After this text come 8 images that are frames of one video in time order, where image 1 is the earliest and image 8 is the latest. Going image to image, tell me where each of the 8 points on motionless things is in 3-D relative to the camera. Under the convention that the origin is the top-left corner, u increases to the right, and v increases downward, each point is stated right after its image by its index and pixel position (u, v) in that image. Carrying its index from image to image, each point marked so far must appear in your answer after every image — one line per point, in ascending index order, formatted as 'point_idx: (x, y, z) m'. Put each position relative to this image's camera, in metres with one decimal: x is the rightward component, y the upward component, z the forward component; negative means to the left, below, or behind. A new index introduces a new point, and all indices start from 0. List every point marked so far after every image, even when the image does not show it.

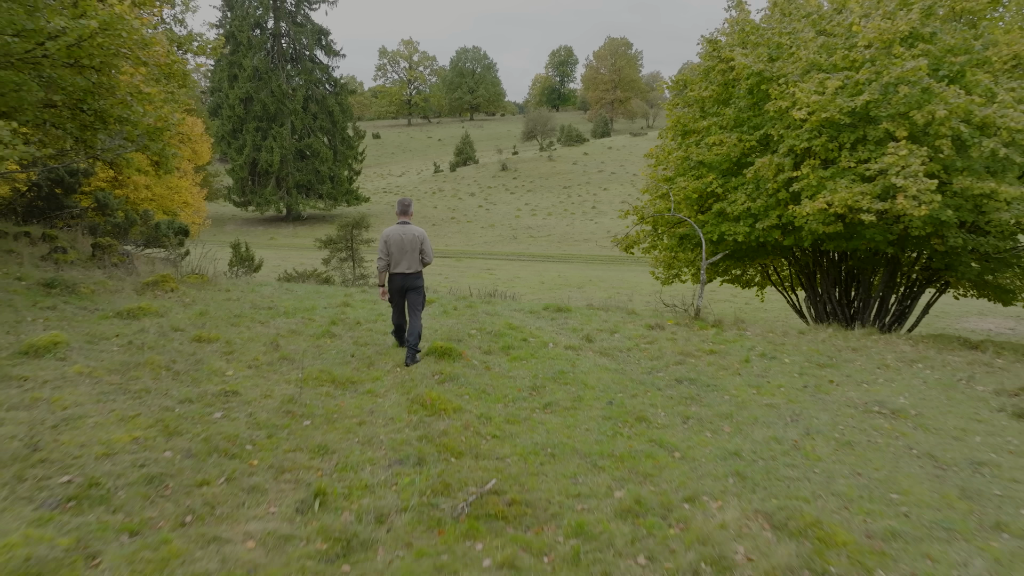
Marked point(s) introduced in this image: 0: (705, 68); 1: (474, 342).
0: (+3.4, +3.8, +12.4) m
1: (-0.4, -0.5, +7.1) m
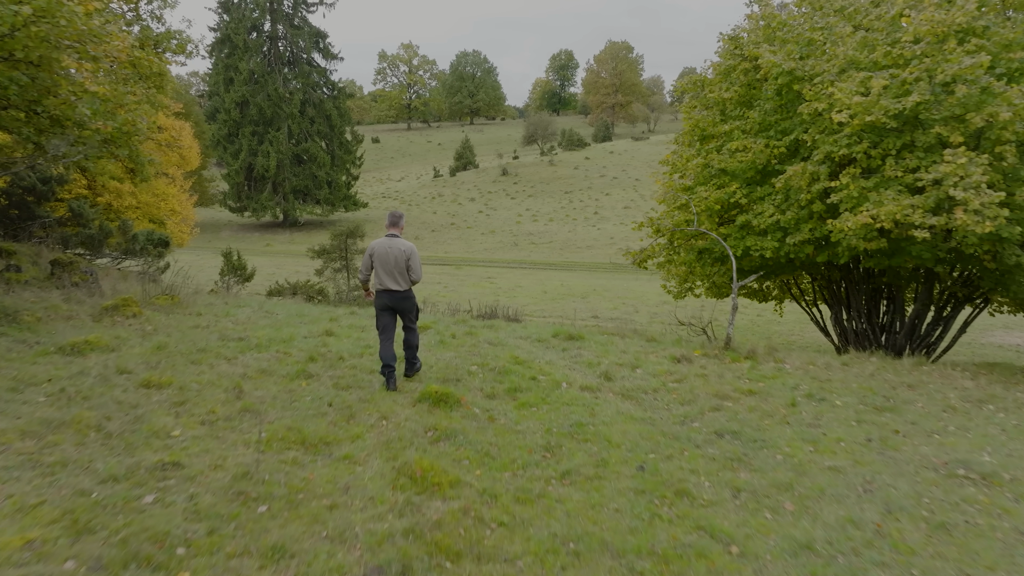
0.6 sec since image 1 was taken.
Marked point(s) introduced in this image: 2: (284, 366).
0: (+3.5, +3.5, +11.5) m
1: (-0.3, -0.8, +6.1) m
2: (-2.0, -0.7, +6.1) m
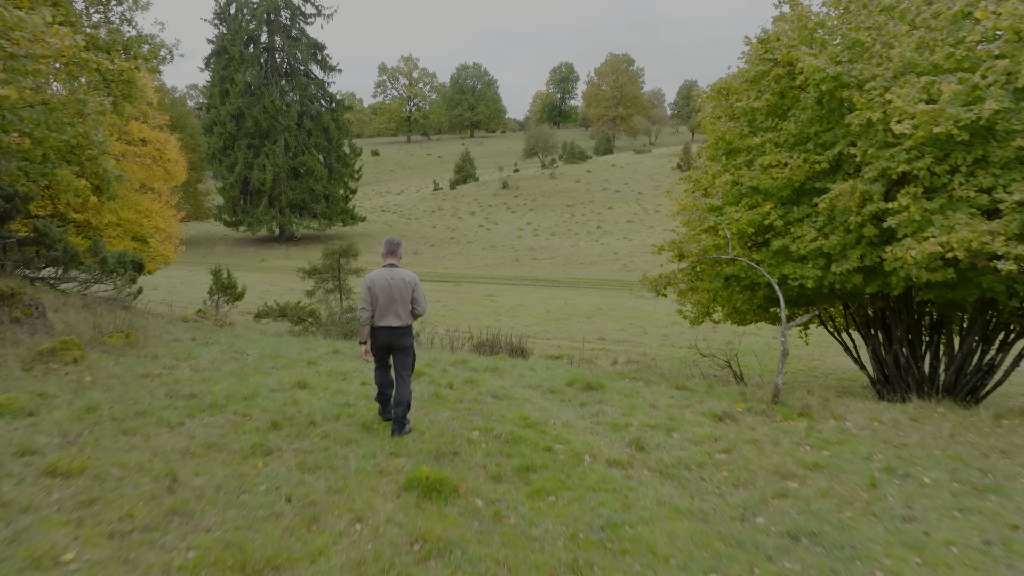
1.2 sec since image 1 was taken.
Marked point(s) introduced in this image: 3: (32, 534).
0: (+3.5, +3.1, +10.3) m
1: (-0.2, -1.2, +4.9) m
2: (-1.9, -1.0, +4.9) m
3: (-2.3, -1.2, +3.4) m
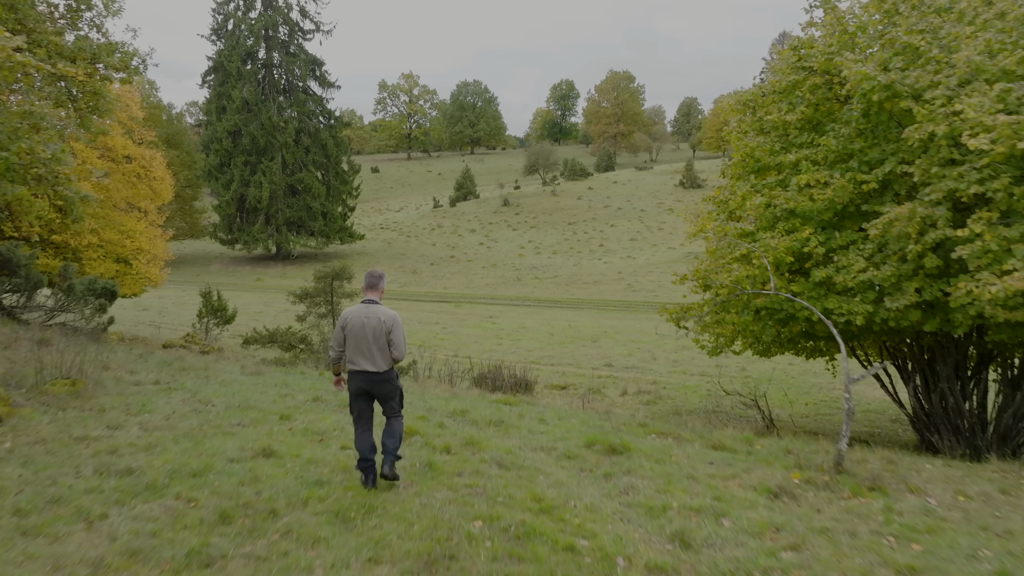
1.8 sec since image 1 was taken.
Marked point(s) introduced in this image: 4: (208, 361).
0: (+3.6, +2.7, +9.3) m
1: (-0.2, -1.5, +3.8) m
2: (-1.8, -1.3, +3.8) m
3: (-2.2, -1.4, +2.3) m
4: (-5.8, -1.5, +13.7) m
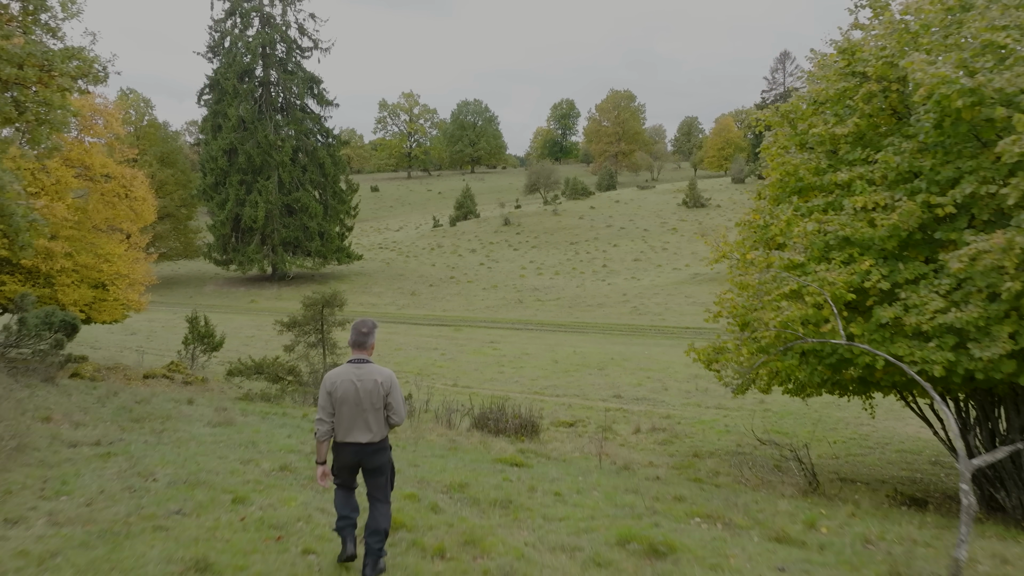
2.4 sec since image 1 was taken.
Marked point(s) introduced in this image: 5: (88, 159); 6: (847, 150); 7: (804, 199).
0: (+3.7, +2.2, +8.1) m
1: (-0.1, -1.8, +2.5) m
2: (-1.7, -1.6, +2.5) m
3: (-2.2, -1.7, +1.0) m
4: (-5.8, -2.0, +12.4) m
5: (-10.6, +3.3, +18.0) m
6: (+3.7, +1.5, +7.9) m
7: (+3.4, +1.0, +8.3) m
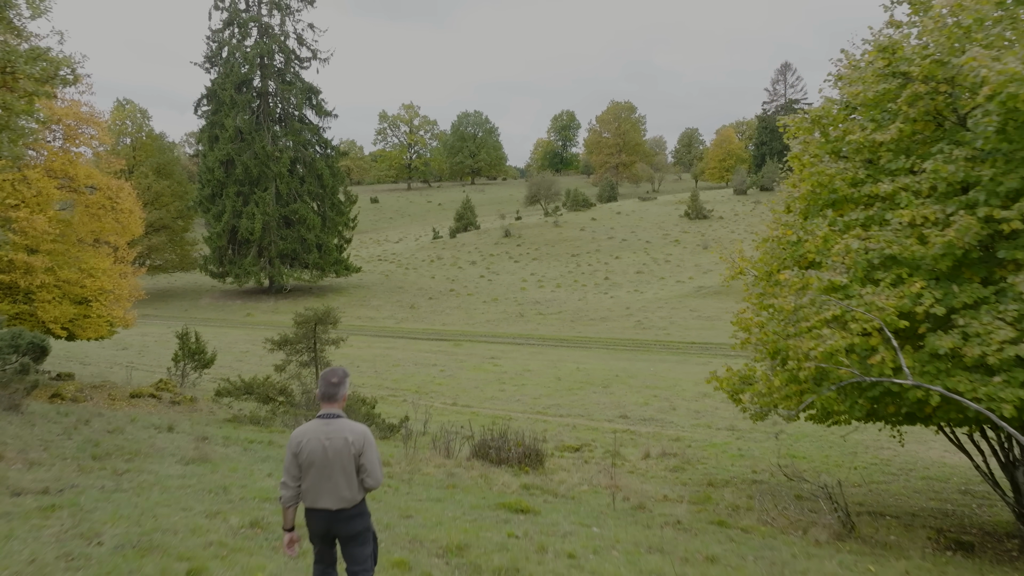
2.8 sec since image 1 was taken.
0: (+3.7, +2.0, +7.4) m
1: (-0.1, -1.9, +1.7) m
2: (-1.7, -1.8, +1.7) m
3: (-2.1, -1.8, +0.2) m
4: (-5.7, -2.3, +11.6) m
5: (-10.6, +2.9, +17.2) m
6: (+3.7, +1.3, +7.1) m
7: (+3.5, +0.8, +7.5) m
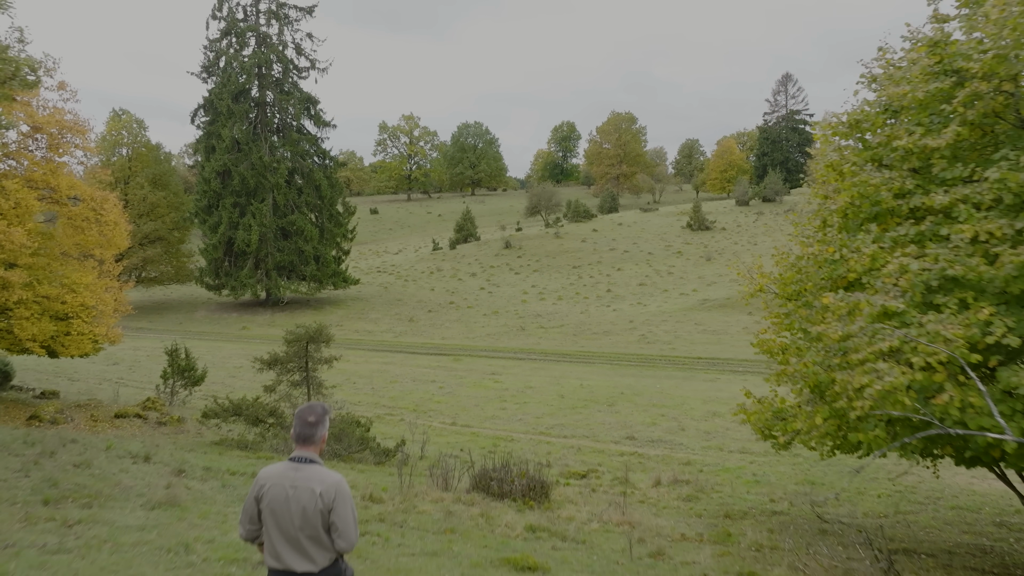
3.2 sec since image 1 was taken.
0: (+3.8, +1.8, +6.6) m
1: (0.0, -2.0, +0.9) m
2: (-1.6, -1.9, +0.9) m
3: (-2.1, -1.9, -0.6) m
4: (-5.7, -2.6, +10.8) m
5: (-10.5, +2.5, +16.4) m
6: (+3.8, +1.1, +6.3) m
7: (+3.5, +0.6, +6.7) m
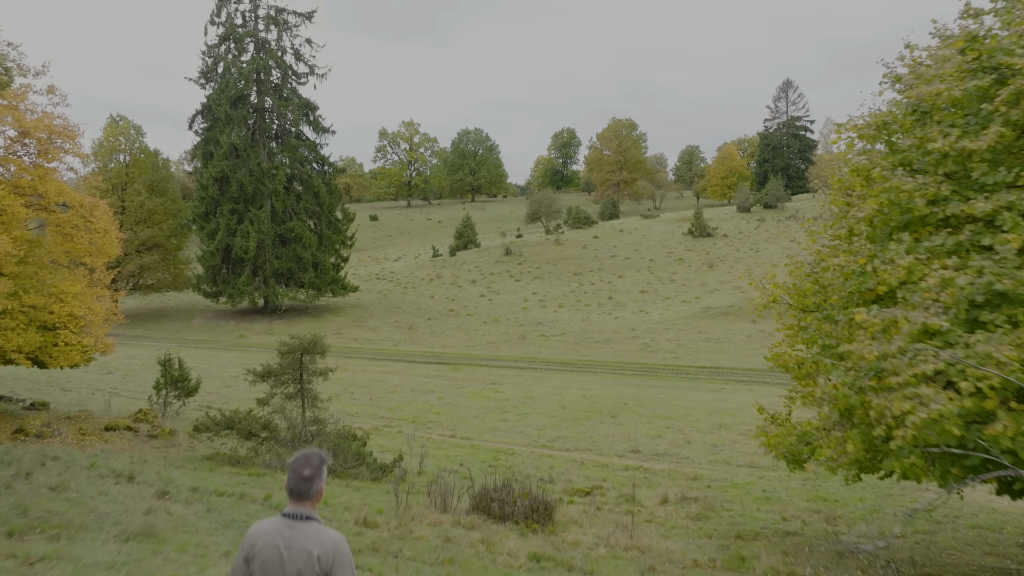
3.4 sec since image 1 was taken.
0: (+3.8, +1.7, +6.1) m
1: (0.0, -2.1, +0.4) m
2: (-1.6, -2.0, +0.4) m
3: (-2.0, -2.0, -1.1) m
4: (-5.6, -2.8, +10.2) m
5: (-10.5, +2.3, +16.0) m
6: (+3.8, +1.0, +5.8) m
7: (+3.5, +0.5, +6.2) m
